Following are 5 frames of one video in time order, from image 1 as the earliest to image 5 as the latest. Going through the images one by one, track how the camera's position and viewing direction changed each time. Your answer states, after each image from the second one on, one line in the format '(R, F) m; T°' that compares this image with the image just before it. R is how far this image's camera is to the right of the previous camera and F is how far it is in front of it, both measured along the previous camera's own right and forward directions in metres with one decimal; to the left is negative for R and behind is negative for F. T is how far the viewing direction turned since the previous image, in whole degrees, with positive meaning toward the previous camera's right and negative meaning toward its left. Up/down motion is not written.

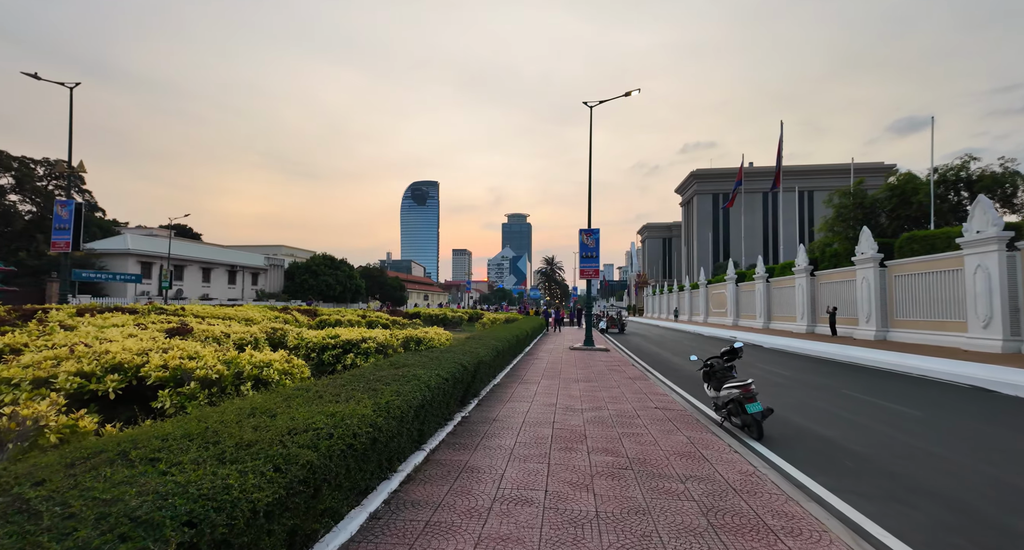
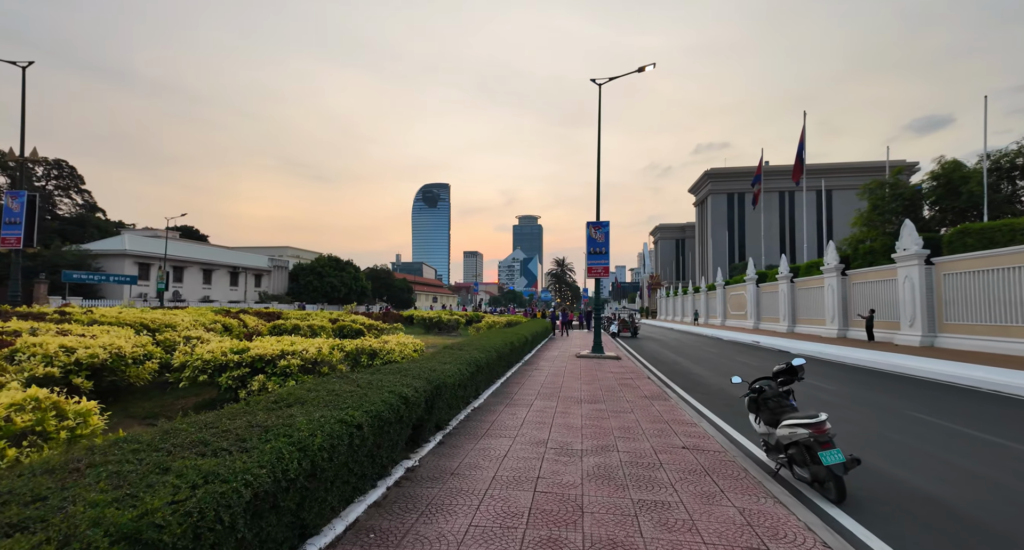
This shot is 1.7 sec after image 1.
(+0.4, +2.2) m; -1°
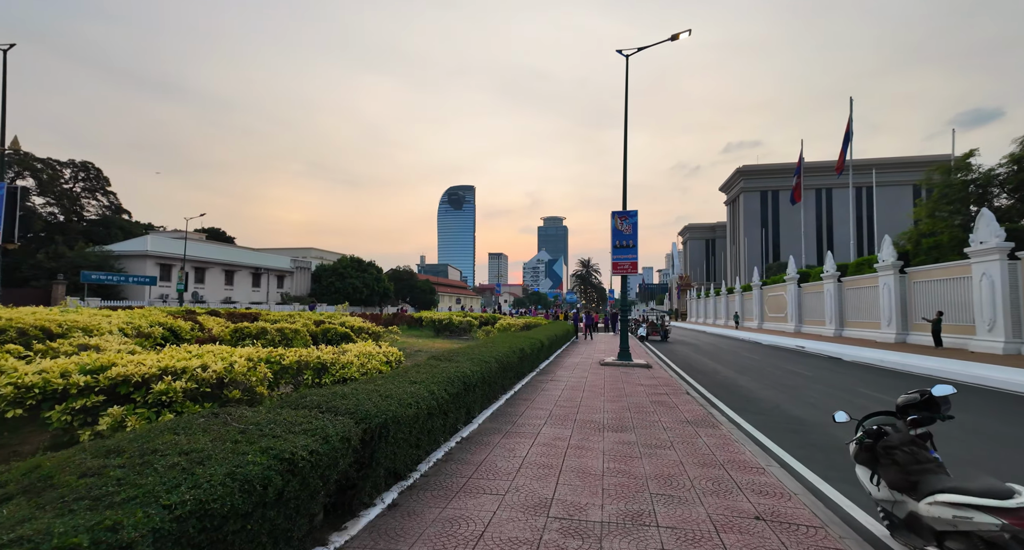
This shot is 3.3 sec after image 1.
(+0.3, +2.0) m; -3°
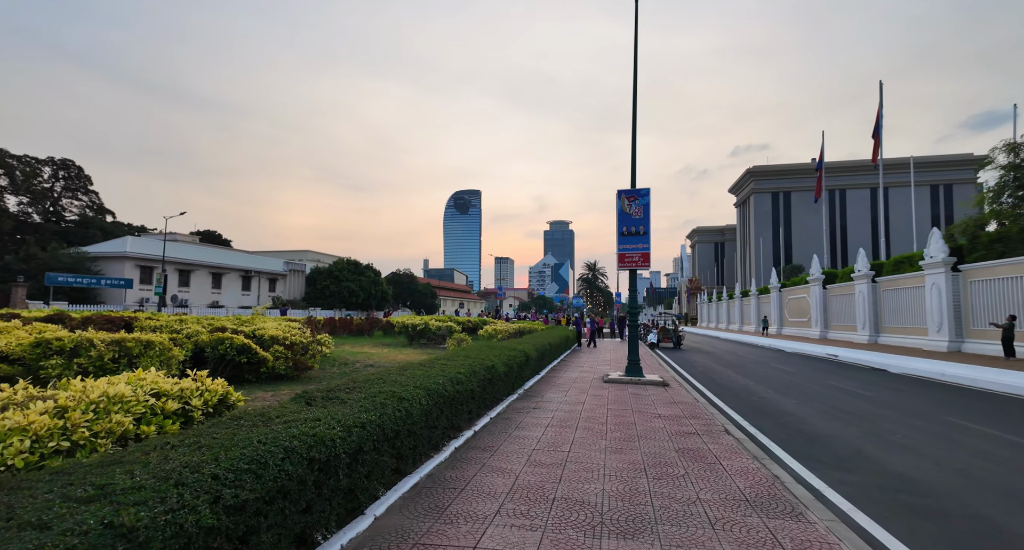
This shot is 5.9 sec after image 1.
(+0.7, +3.3) m; -1°
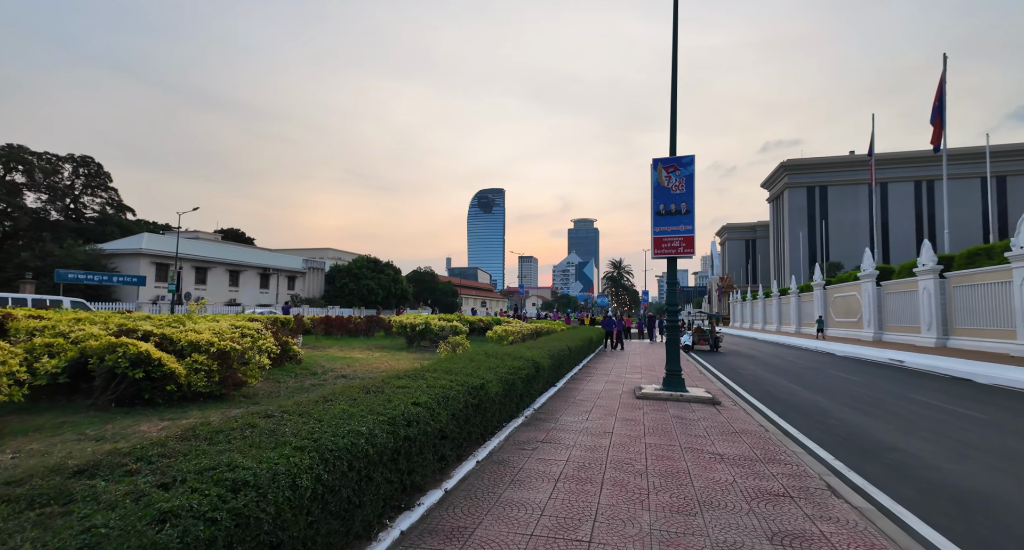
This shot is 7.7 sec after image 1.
(+0.3, +2.5) m; -3°
